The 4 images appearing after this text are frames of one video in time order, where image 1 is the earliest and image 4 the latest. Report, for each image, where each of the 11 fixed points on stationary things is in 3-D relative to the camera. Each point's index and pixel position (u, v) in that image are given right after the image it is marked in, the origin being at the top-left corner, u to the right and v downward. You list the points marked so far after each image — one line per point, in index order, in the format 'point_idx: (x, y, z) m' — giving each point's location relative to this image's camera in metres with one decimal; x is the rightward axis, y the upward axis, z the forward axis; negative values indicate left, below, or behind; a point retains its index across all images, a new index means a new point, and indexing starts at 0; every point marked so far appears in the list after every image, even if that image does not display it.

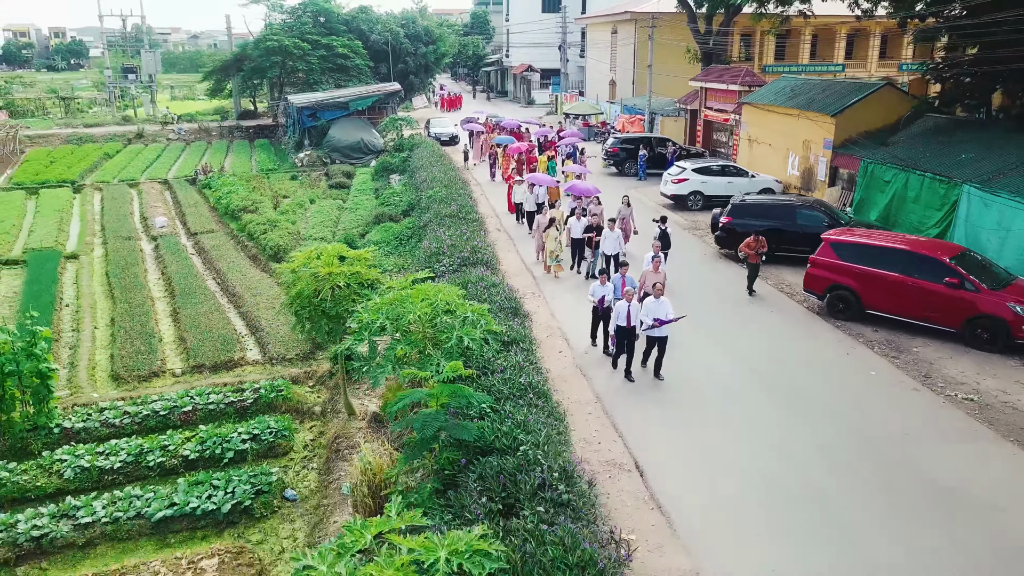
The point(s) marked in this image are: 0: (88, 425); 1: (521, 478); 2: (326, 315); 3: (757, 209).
0: (-5.9, -1.9, +10.6) m
1: (+0.1, -1.7, +6.9) m
2: (-2.5, -0.4, +10.4) m
3: (+5.4, +1.8, +16.9) m
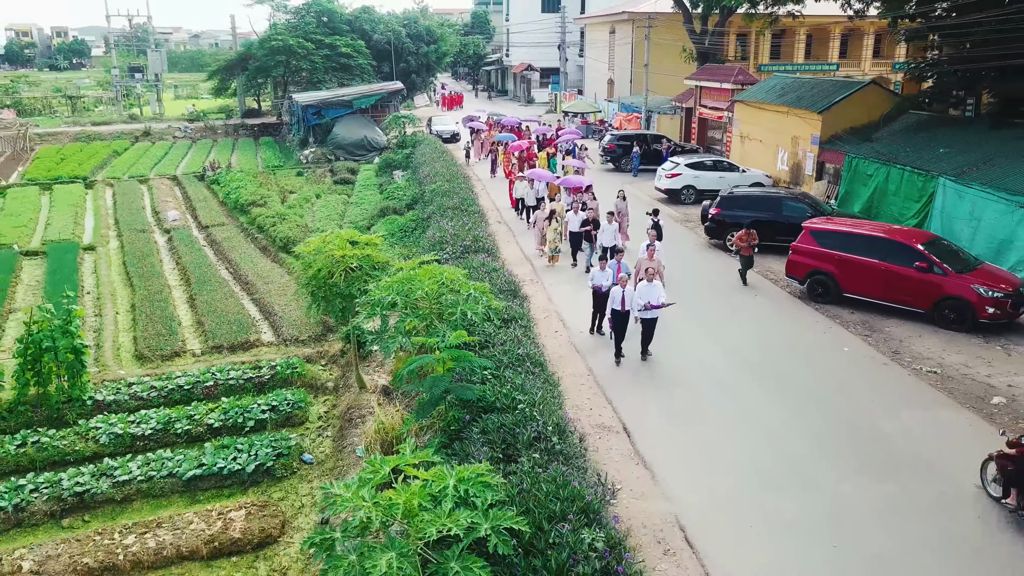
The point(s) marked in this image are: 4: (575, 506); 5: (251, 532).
0: (-5.9, -1.7, +11.5) m
1: (+0.1, -1.4, +7.7) m
2: (-2.5, -0.1, +11.2) m
3: (+5.4, +2.0, +17.8) m
4: (+0.5, -1.9, +6.7) m
5: (-2.9, -2.7, +8.5) m
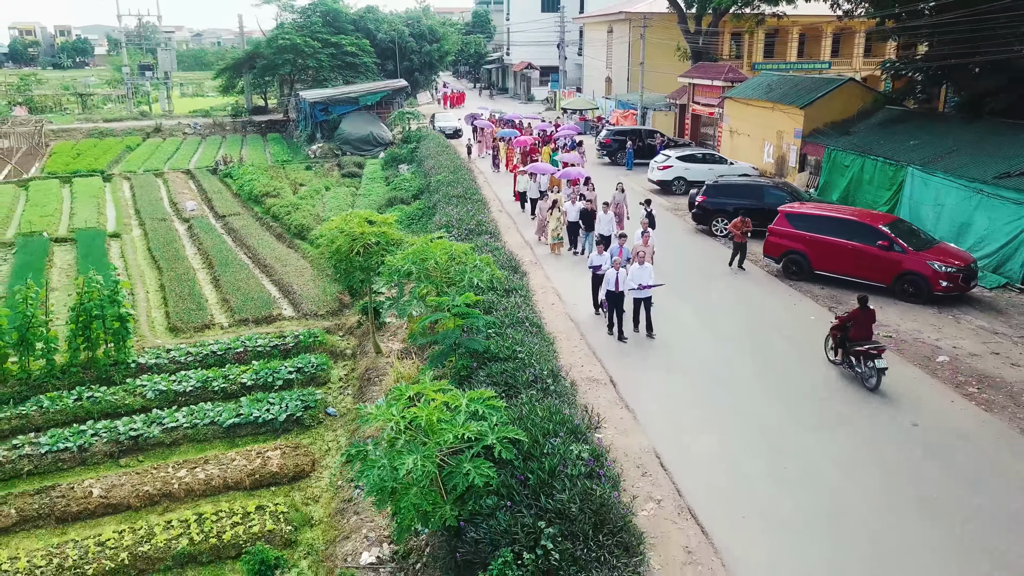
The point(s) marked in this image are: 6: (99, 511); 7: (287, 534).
0: (-5.9, -1.2, +12.8) m
1: (+0.1, -1.0, +9.0) m
2: (-2.5, +0.3, +12.5) m
3: (+5.4, +2.5, +19.1) m
4: (+0.5, -1.5, +8.0) m
5: (-2.9, -2.3, +9.8) m
6: (-4.9, -2.7, +9.1) m
7: (-2.5, -2.8, +8.6) m
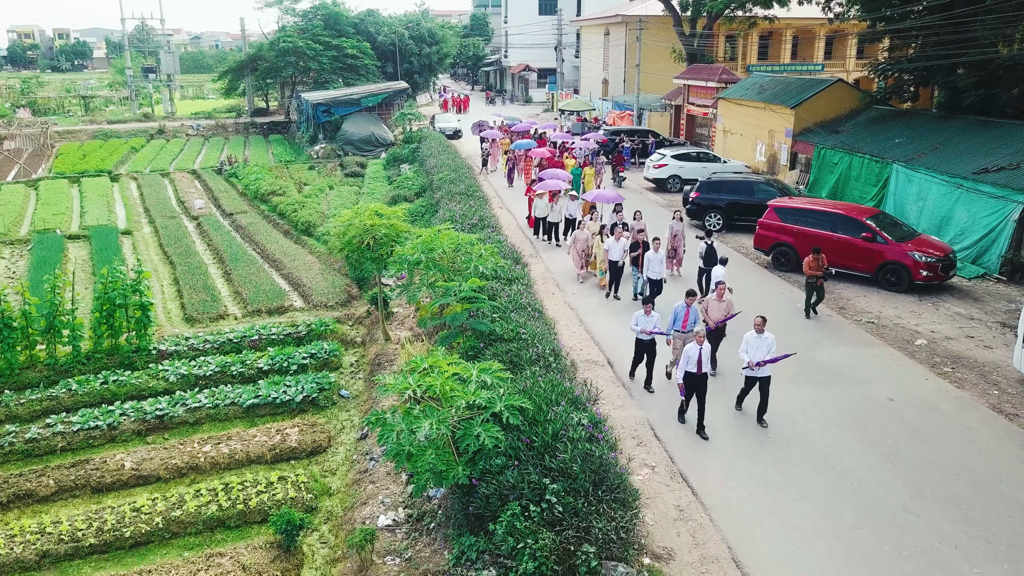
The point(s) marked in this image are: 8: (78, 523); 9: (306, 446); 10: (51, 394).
0: (-5.9, -1.1, +13.4) m
1: (+0.1, -0.8, +9.7) m
2: (-2.5, +0.5, +13.2) m
3: (+5.5, +2.6, +19.8) m
4: (+0.6, -1.3, +8.6) m
5: (-2.9, -2.1, +10.5) m
6: (-4.9, -2.5, +9.7) m
7: (-2.5, -2.6, +9.3) m
8: (-5.0, -2.7, +8.8) m
9: (-2.8, -2.2, +10.4) m
10: (-7.1, -1.6, +11.7) m
